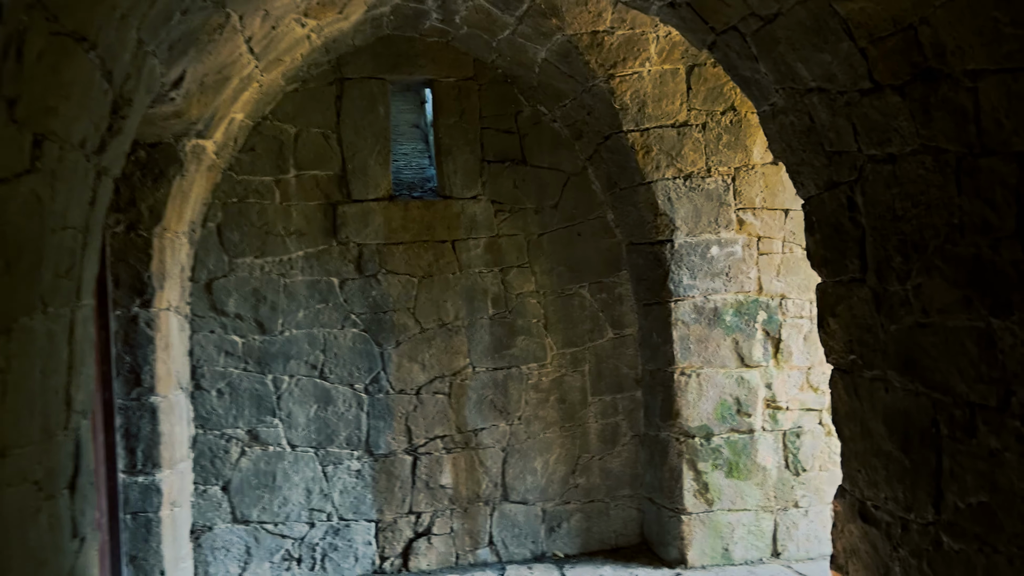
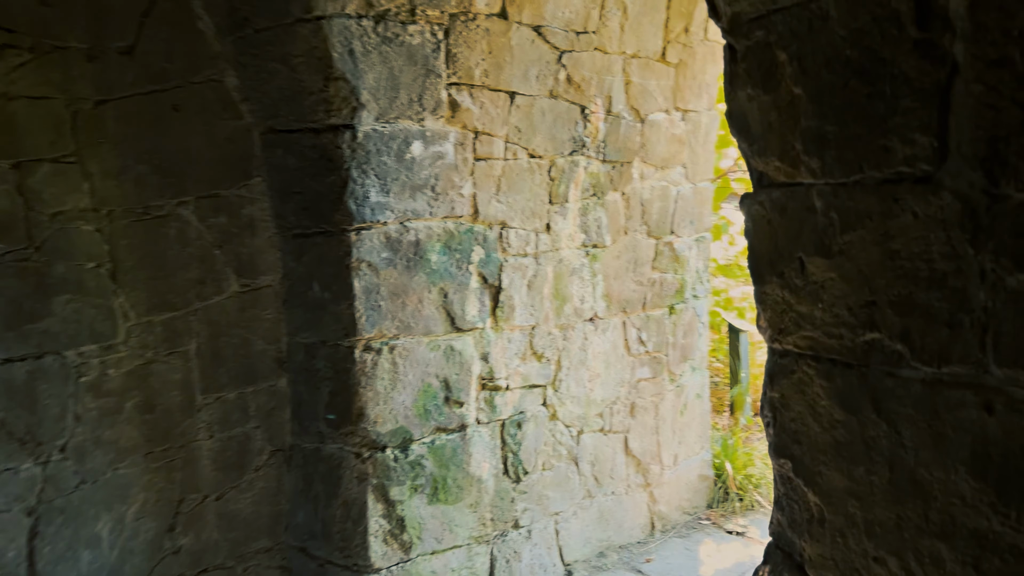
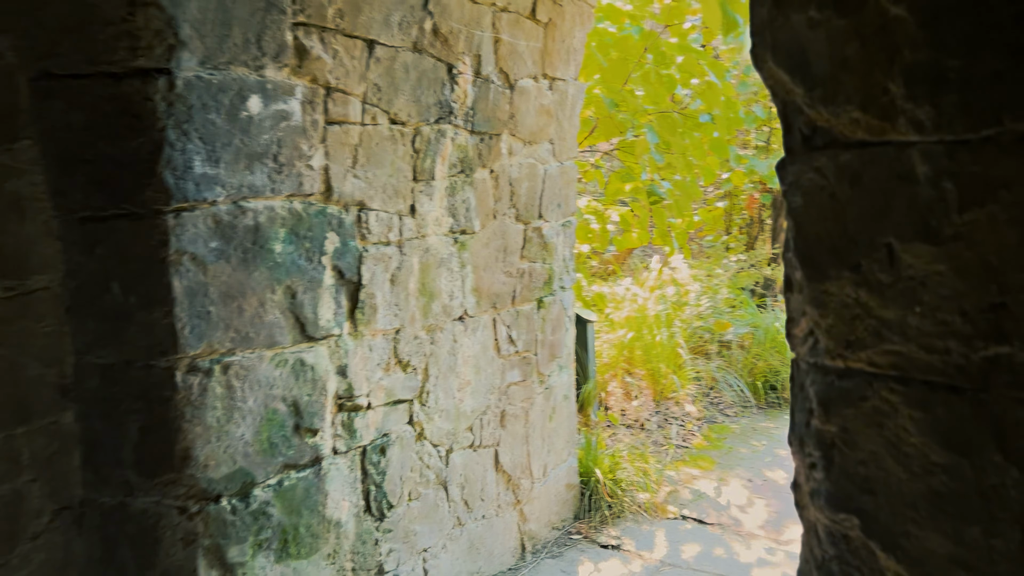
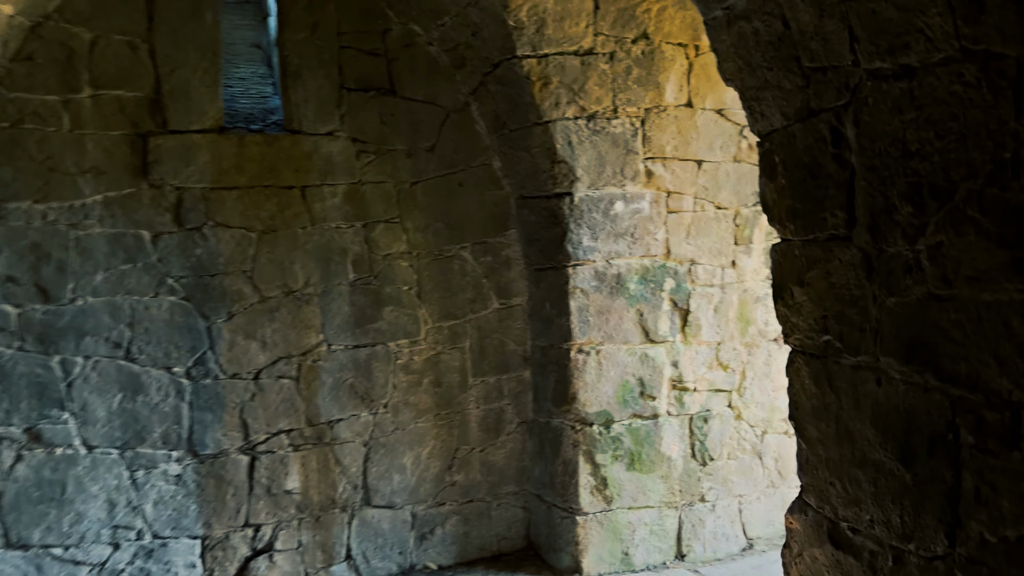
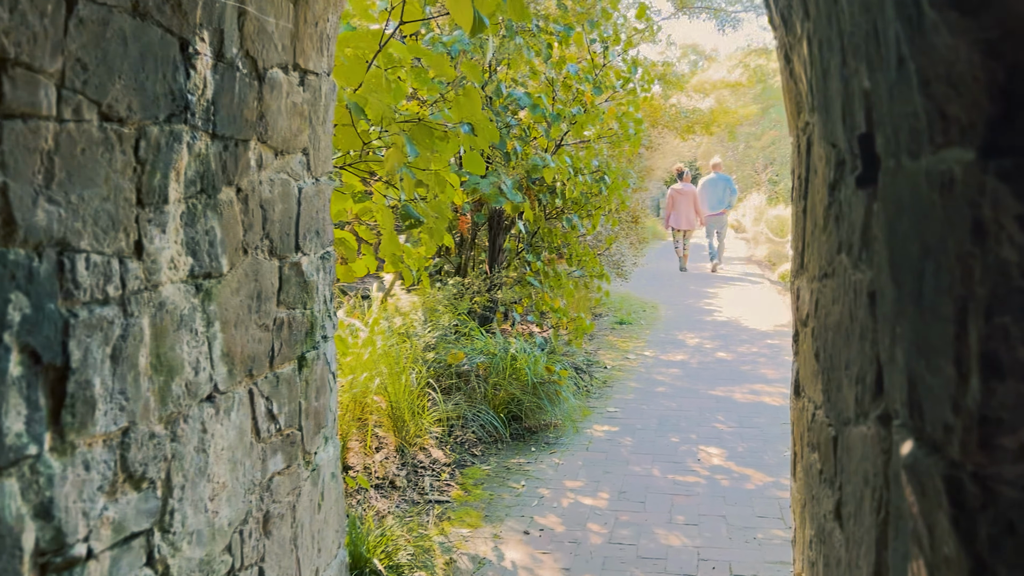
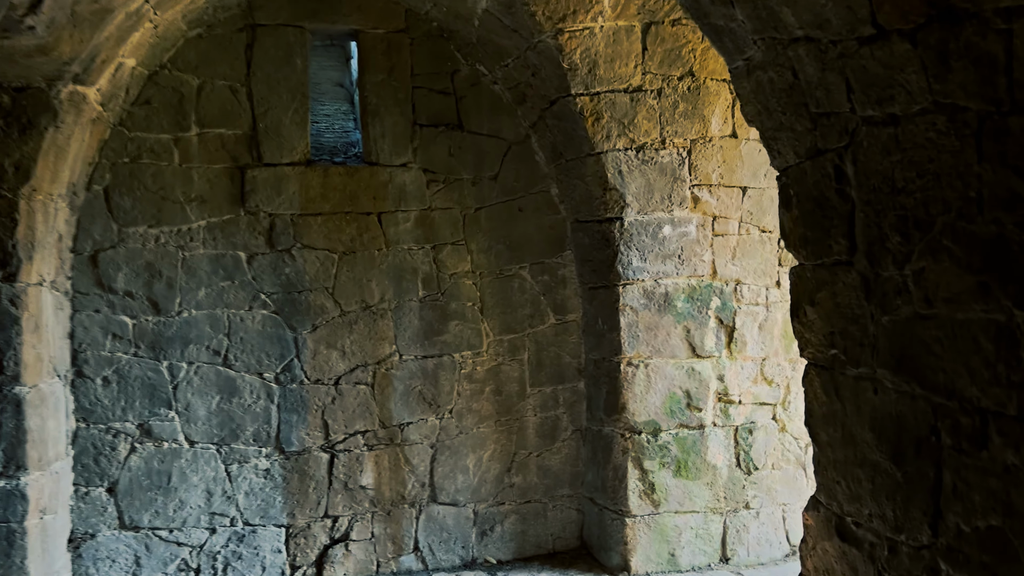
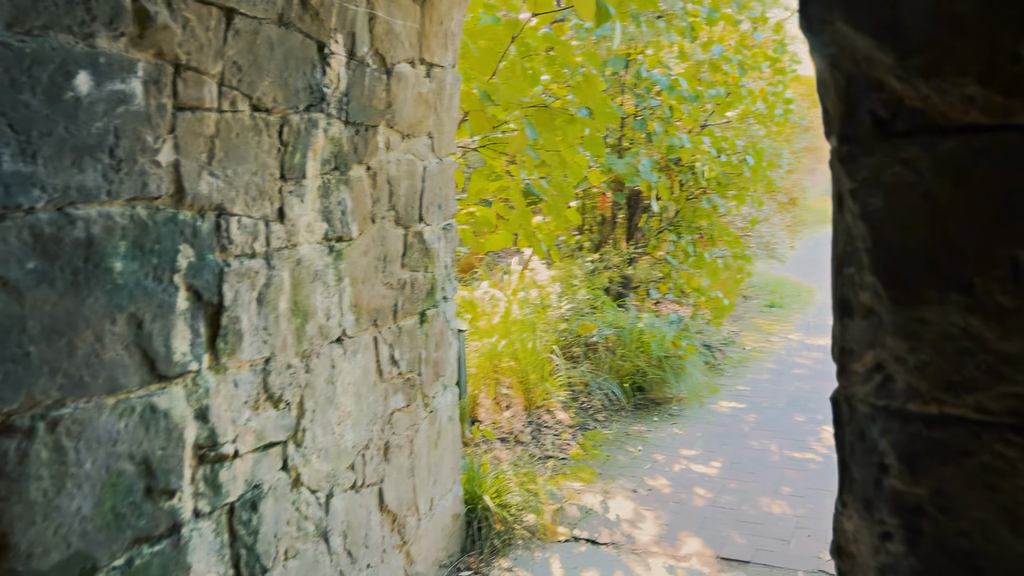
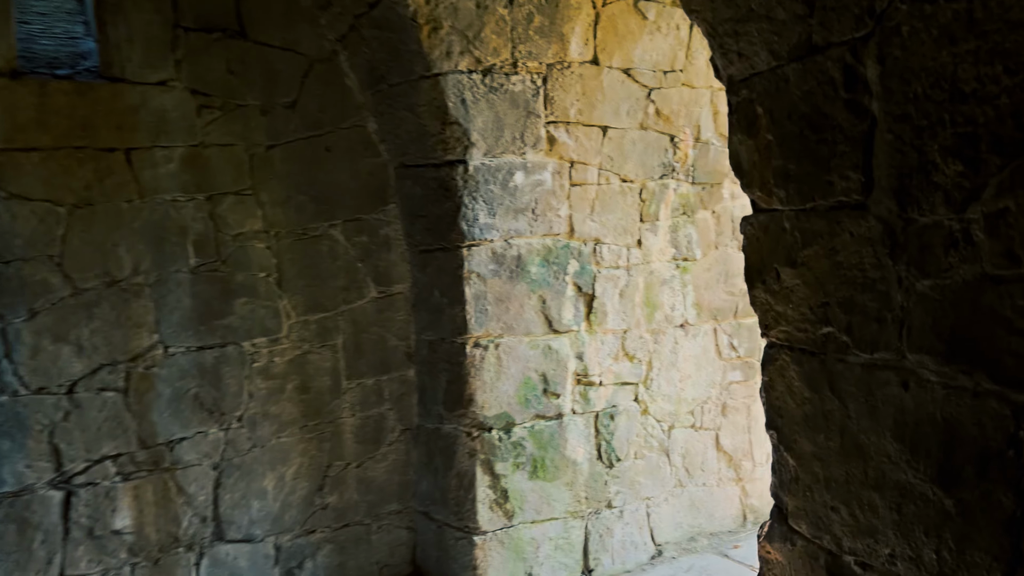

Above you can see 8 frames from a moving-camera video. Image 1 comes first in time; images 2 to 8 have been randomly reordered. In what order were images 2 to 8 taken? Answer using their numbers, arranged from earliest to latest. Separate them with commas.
6, 4, 8, 2, 3, 7, 5
